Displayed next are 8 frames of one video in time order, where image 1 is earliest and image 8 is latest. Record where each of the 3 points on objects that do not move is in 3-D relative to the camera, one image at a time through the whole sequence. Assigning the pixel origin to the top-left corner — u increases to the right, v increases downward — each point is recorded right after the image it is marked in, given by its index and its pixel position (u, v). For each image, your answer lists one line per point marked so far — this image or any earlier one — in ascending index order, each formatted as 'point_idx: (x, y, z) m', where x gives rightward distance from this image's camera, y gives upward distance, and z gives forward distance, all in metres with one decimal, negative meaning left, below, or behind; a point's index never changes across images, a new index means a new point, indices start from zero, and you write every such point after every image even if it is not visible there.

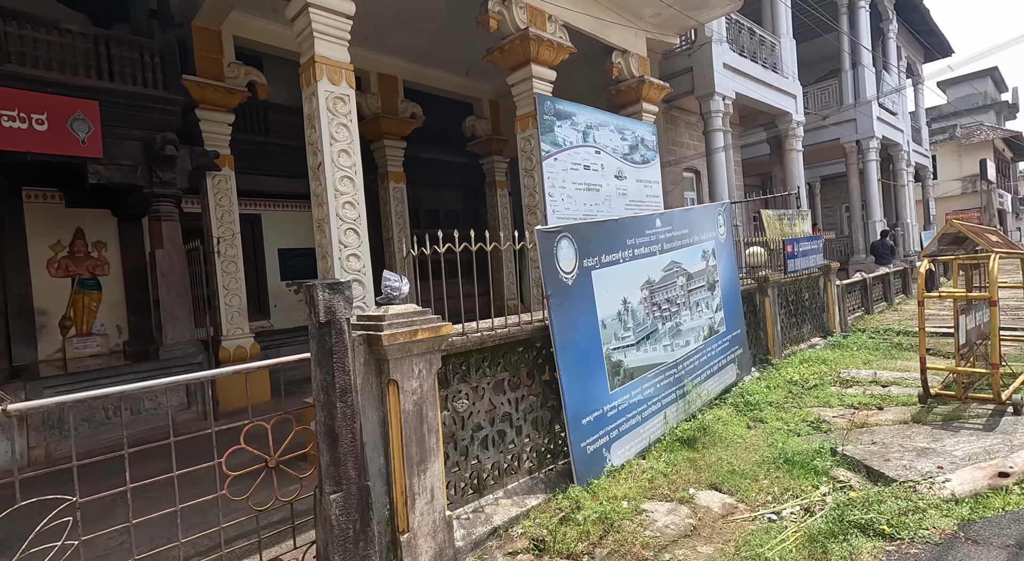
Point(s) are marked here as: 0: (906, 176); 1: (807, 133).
0: (+9.6, +2.5, +13.1) m
1: (+6.3, +3.0, +11.6) m
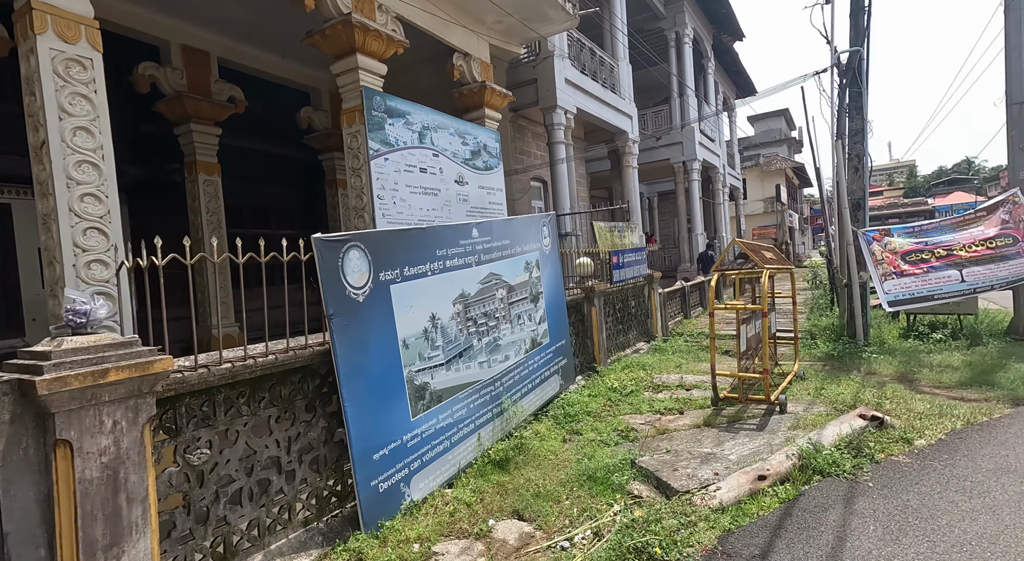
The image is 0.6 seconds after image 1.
0: (+5.8, +2.3, +15.0) m
1: (+3.0, +2.9, +12.7) m
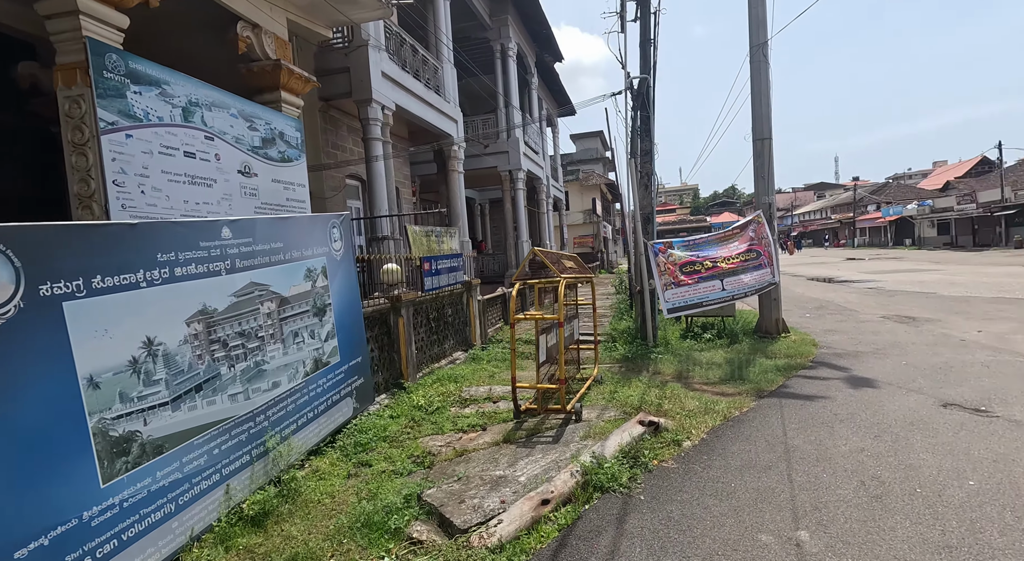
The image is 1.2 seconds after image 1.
0: (+0.9, +2.2, +15.9) m
1: (-1.0, +2.8, +12.8) m
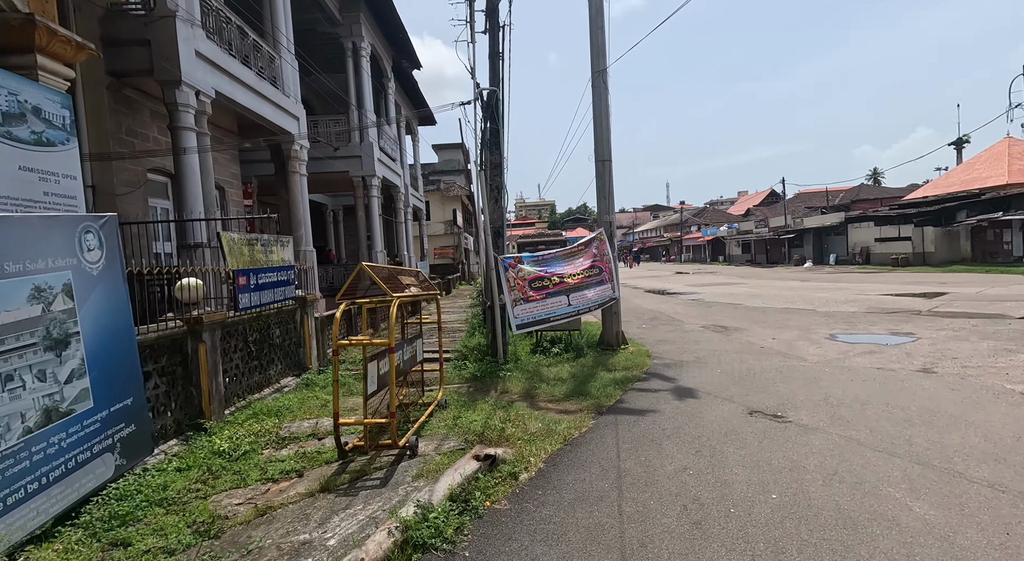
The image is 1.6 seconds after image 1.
0: (-3.2, +1.8, +15.4) m
1: (-4.3, +2.6, +11.9) m
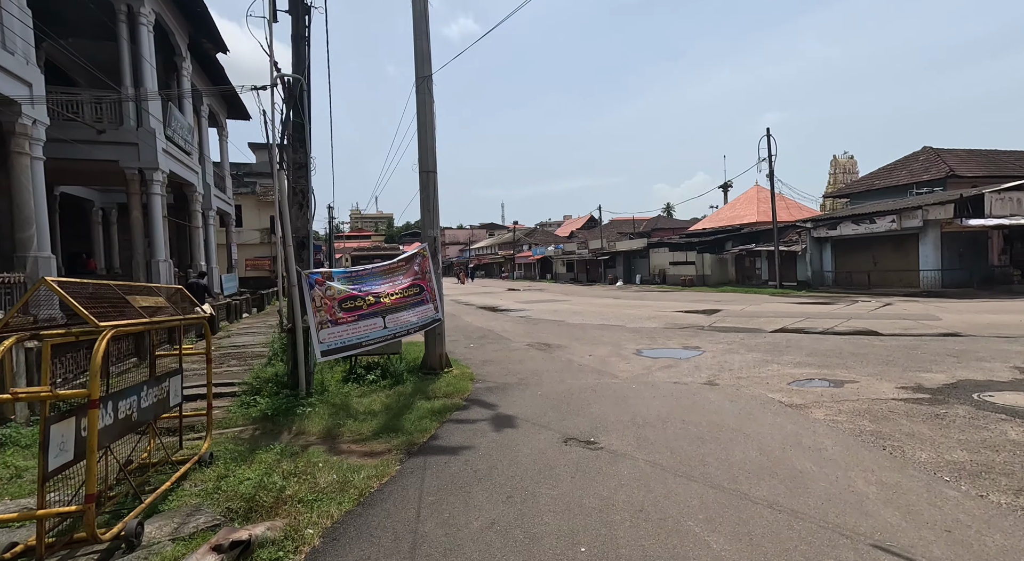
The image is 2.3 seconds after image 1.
0: (-7.6, +1.5, +13.3) m
1: (-7.6, +2.4, +9.7) m
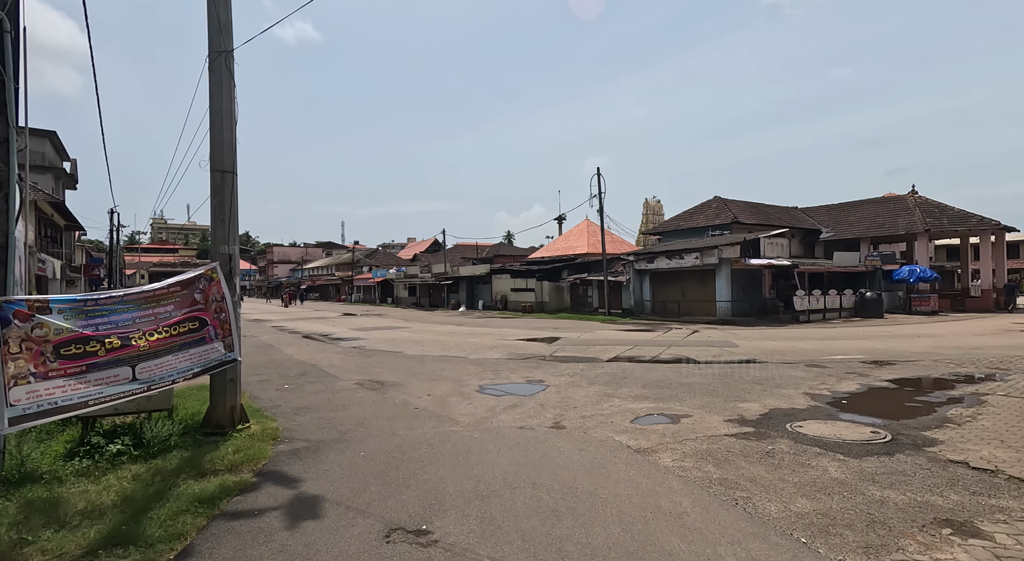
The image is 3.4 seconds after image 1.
0: (-10.9, +1.2, +9.6) m
1: (-9.8, +2.2, +6.2) m
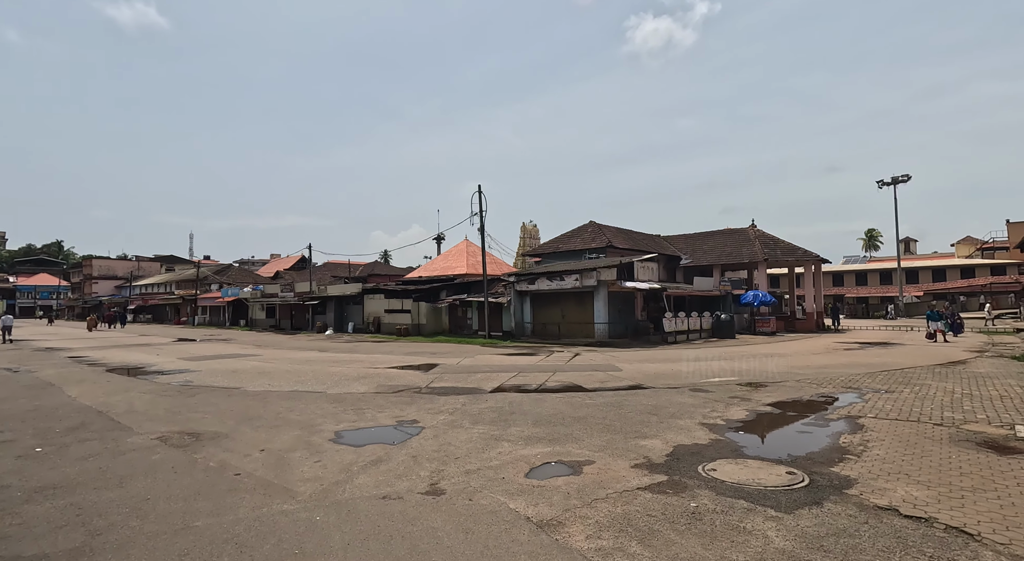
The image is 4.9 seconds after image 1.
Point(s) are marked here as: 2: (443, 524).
0: (-12.4, +1.1, +5.2) m
1: (-10.7, +2.2, +2.1) m
2: (-0.7, -2.4, +5.6) m
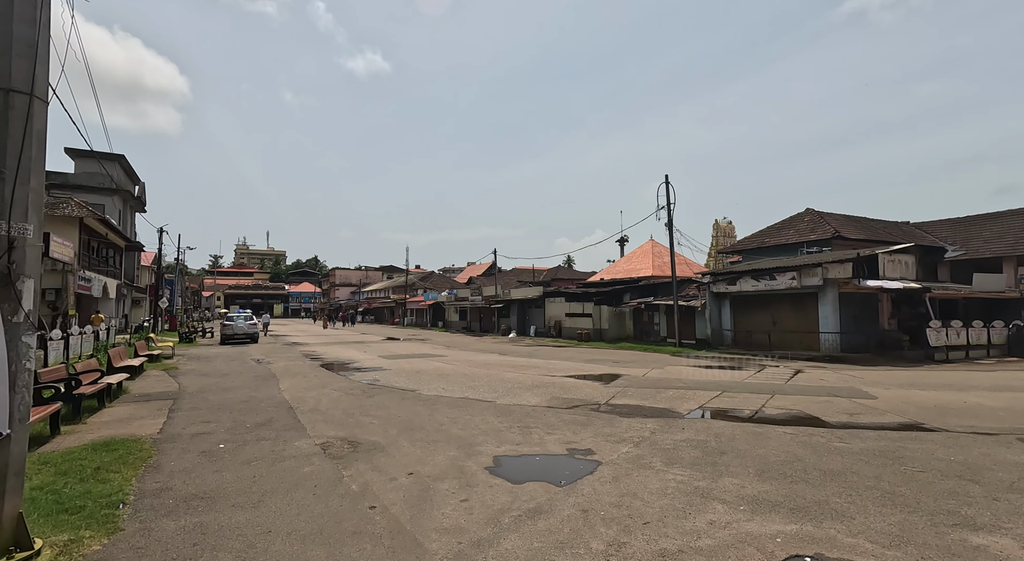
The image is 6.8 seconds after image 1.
0: (-10.6, +1.3, +6.3) m
1: (-10.0, +2.4, +2.9) m
2: (+0.6, -2.2, +2.9) m
